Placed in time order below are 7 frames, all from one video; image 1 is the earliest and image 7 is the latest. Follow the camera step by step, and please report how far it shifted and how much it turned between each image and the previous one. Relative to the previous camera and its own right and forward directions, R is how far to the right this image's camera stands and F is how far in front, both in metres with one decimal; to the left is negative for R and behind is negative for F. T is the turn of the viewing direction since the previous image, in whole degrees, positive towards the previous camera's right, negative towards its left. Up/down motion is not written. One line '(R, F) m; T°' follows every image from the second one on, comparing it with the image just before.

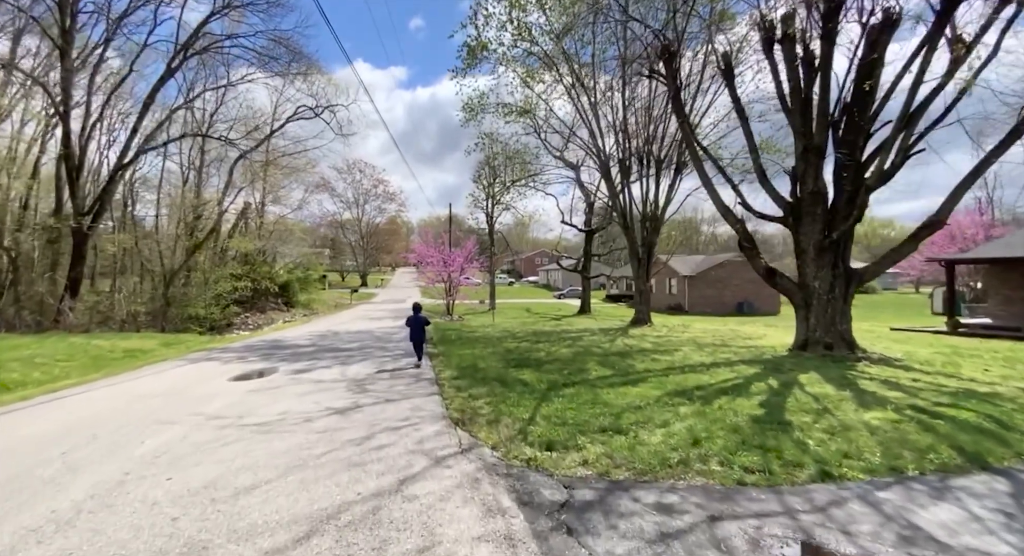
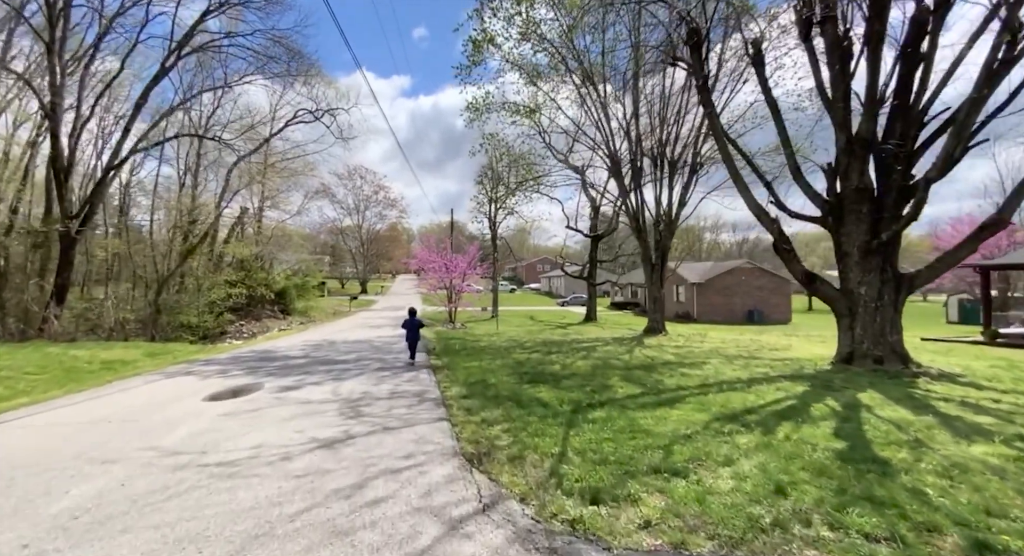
(-0.3, +1.0) m; 0°
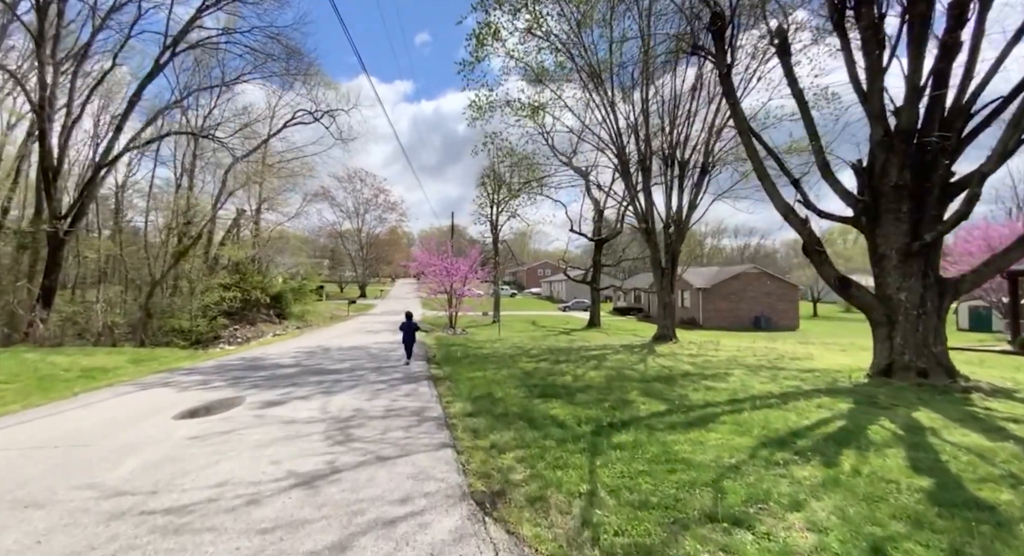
(-0.2, +0.8) m; 0°
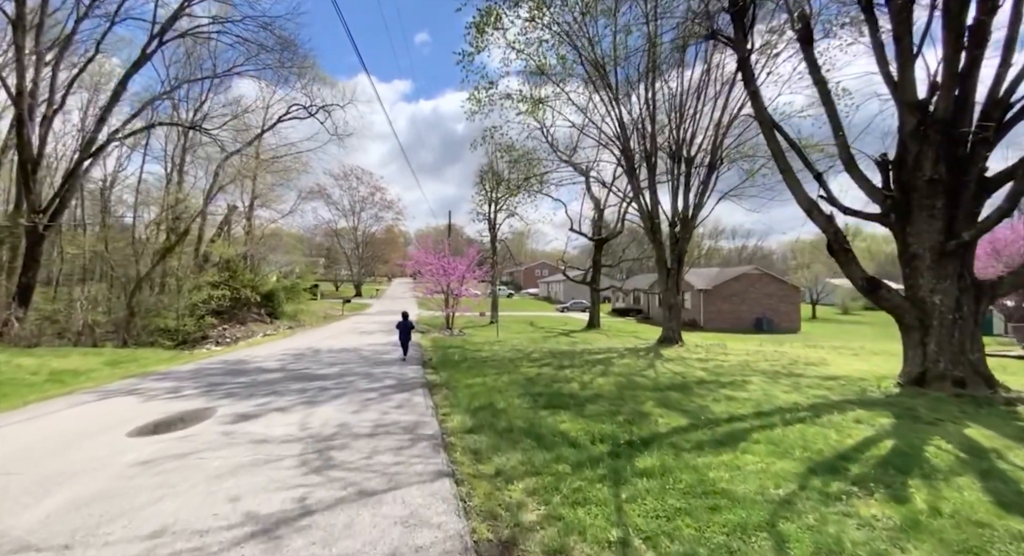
(-0.1, +0.7) m; 0°
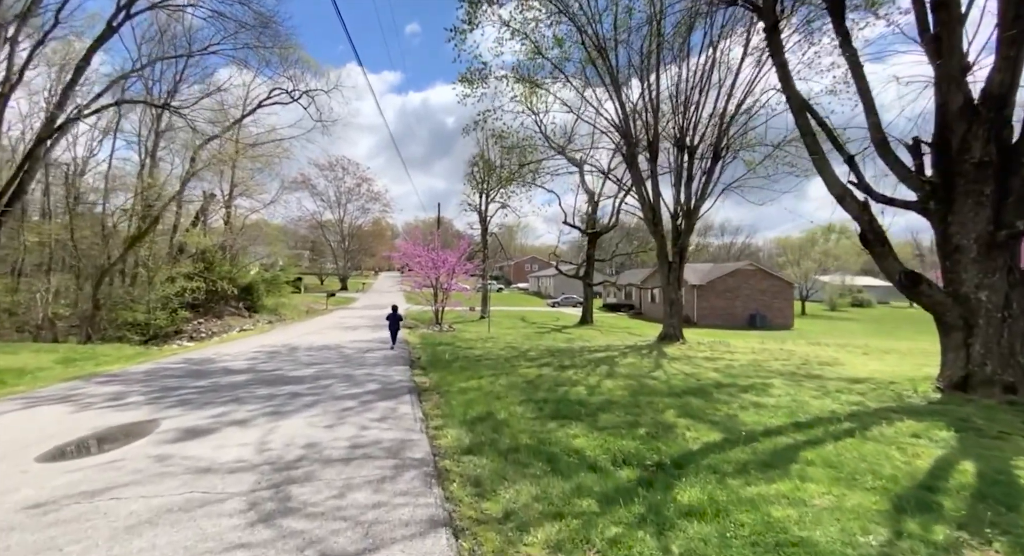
(-0.2, +1.0) m; +1°
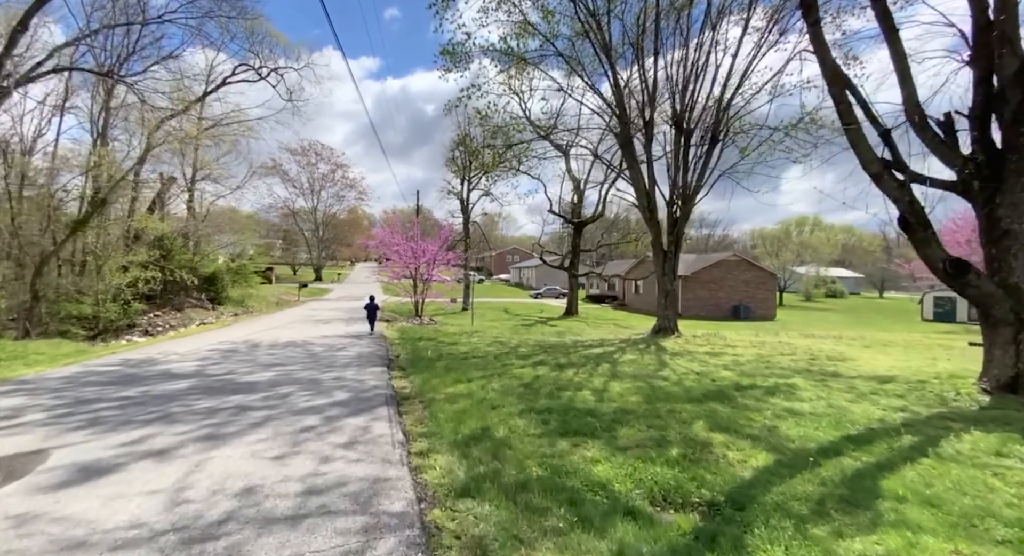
(-0.2, +1.1) m; +3°
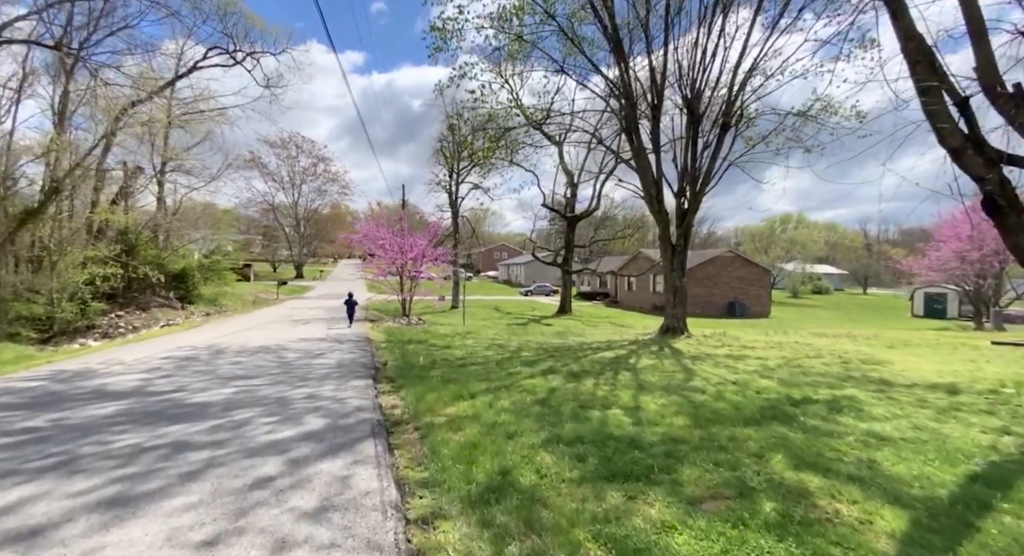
(-0.4, +1.3) m; +2°
